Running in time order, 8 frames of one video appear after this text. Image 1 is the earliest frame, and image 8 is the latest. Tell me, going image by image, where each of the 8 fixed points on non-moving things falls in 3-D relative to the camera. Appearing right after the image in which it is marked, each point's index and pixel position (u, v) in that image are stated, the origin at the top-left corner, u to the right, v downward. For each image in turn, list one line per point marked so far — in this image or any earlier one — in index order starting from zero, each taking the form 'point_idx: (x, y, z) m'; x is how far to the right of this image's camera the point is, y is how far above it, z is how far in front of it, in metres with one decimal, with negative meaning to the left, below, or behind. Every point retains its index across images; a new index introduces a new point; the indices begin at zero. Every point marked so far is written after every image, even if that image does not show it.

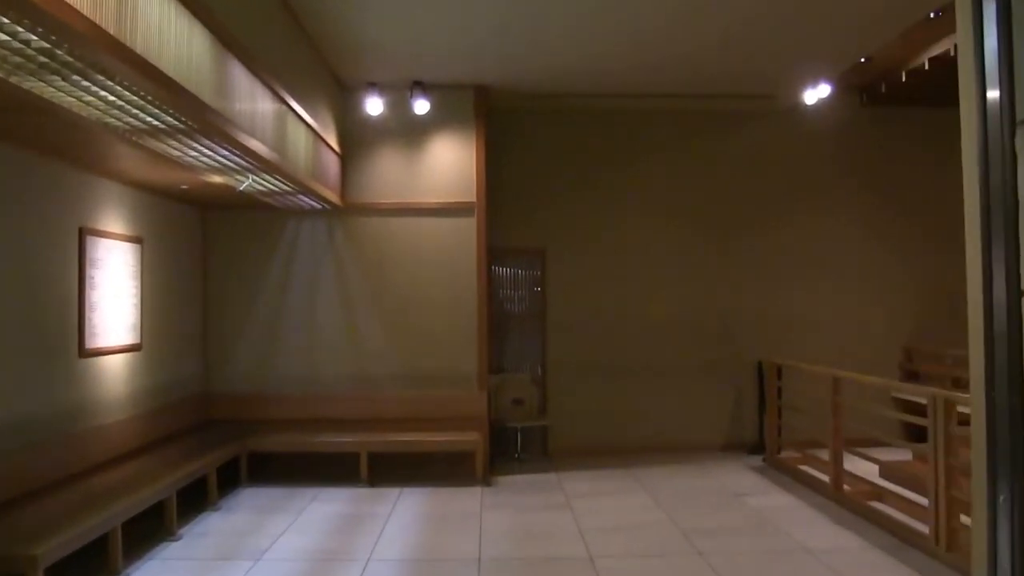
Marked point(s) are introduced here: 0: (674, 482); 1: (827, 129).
0: (+0.9, -1.1, +6.4) m
1: (+2.1, +1.0, +7.6) m
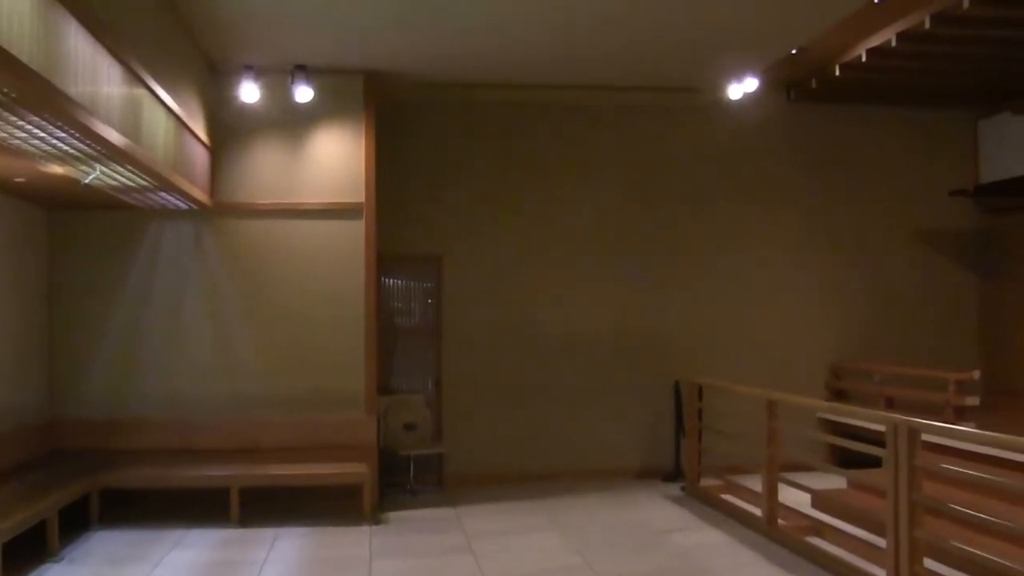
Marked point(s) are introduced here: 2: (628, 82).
0: (+0.4, -1.1, +5.7) m
1: (+1.4, +1.0, +7.0) m
2: (+0.7, +1.2, +6.4) m
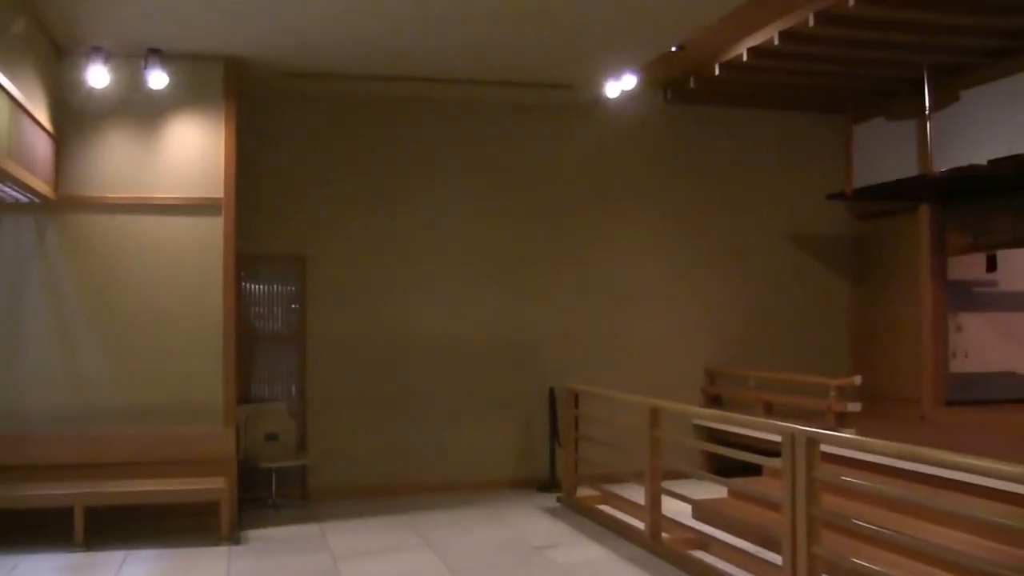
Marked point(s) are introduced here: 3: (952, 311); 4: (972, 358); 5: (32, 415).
0: (-0.2, -1.2, +5.4) m
1: (+0.7, +0.9, +6.9) m
2: (0.0, +1.1, +6.2) m
3: (+2.6, -0.1, +6.7) m
4: (+2.7, -0.4, +6.7) m
5: (-2.3, -0.6, +5.5) m
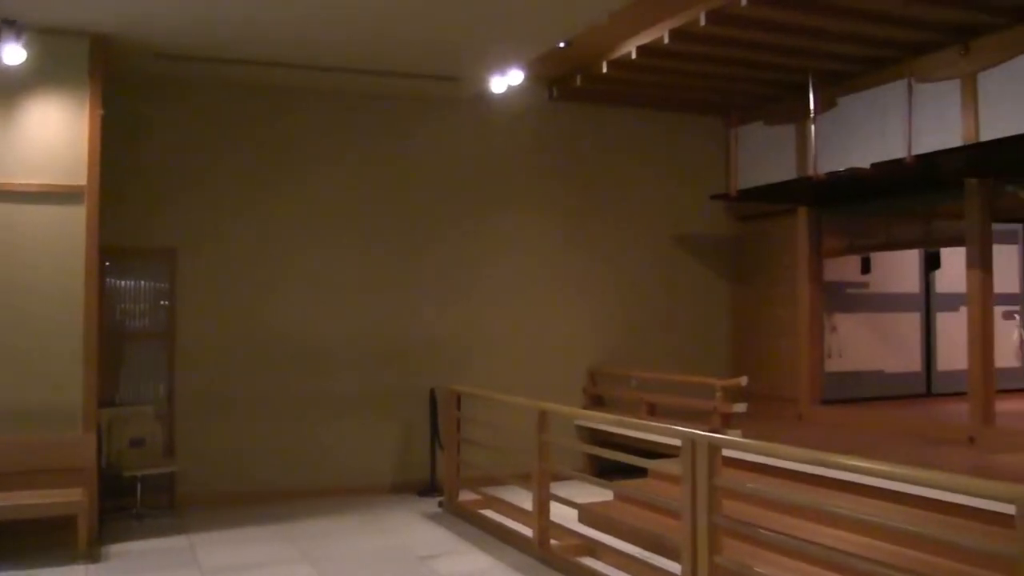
0: (-0.8, -1.1, +5.2) m
1: (0.0, +1.0, +6.8) m
2: (-0.6, +1.2, +6.0) m
3: (+1.9, -0.1, +6.8) m
4: (+2.0, -0.4, +6.9) m
5: (-2.8, -0.6, +5.0) m
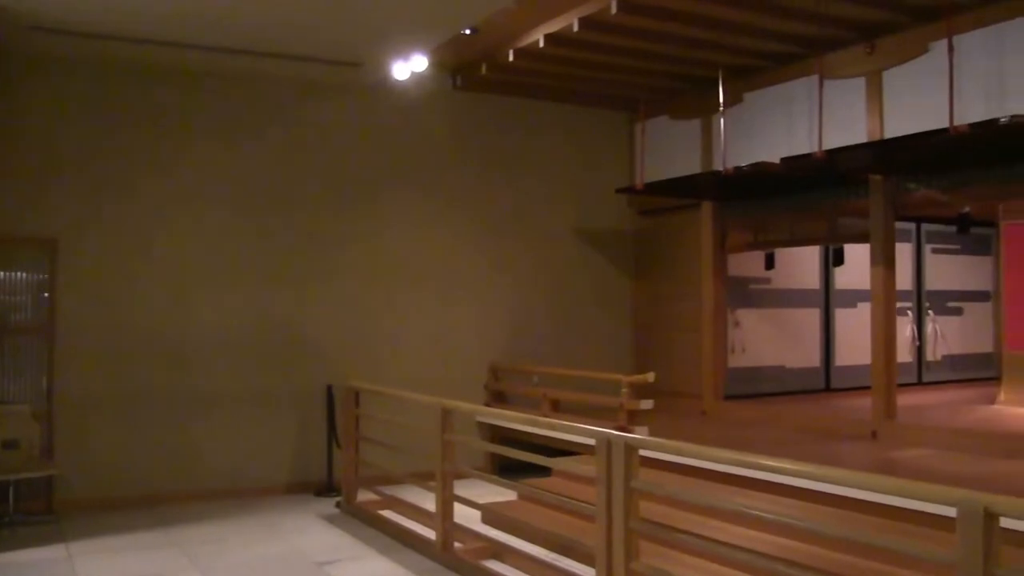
0: (-1.2, -1.1, +4.9) m
1: (-0.6, +1.0, +6.6) m
2: (-1.1, +1.2, +5.7) m
3: (+1.3, -0.1, +6.8) m
4: (+1.4, -0.4, +6.8) m
5: (-3.2, -0.5, +4.6) m
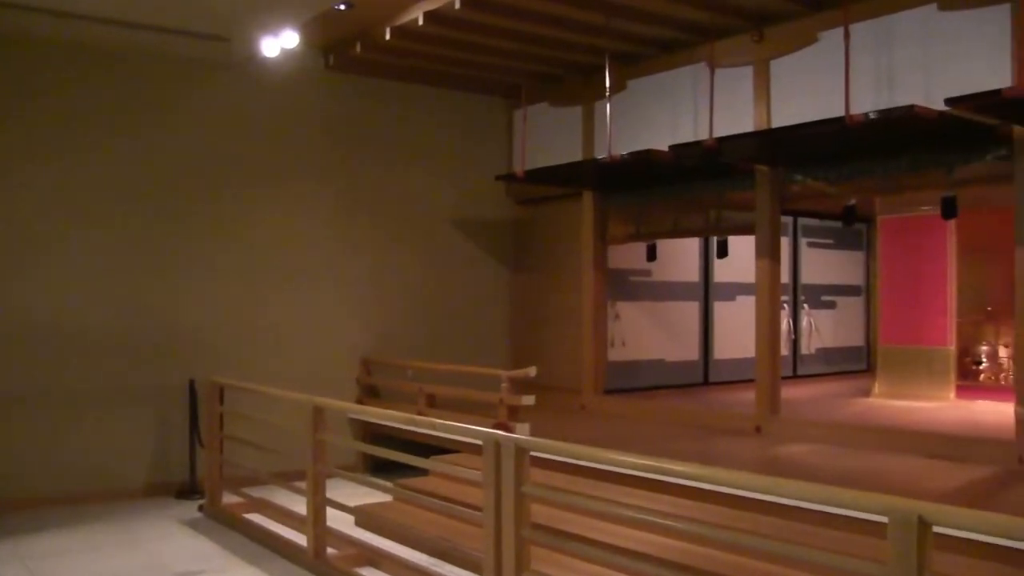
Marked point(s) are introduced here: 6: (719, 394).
0: (-1.7, -1.1, +4.5) m
1: (-1.3, +1.0, +6.2) m
2: (-1.7, +1.2, +5.3) m
3: (+0.6, -0.1, +6.6) m
4: (+0.7, -0.3, +6.7) m
5: (-3.7, -0.5, +4.0) m
6: (+1.2, -0.6, +6.6) m
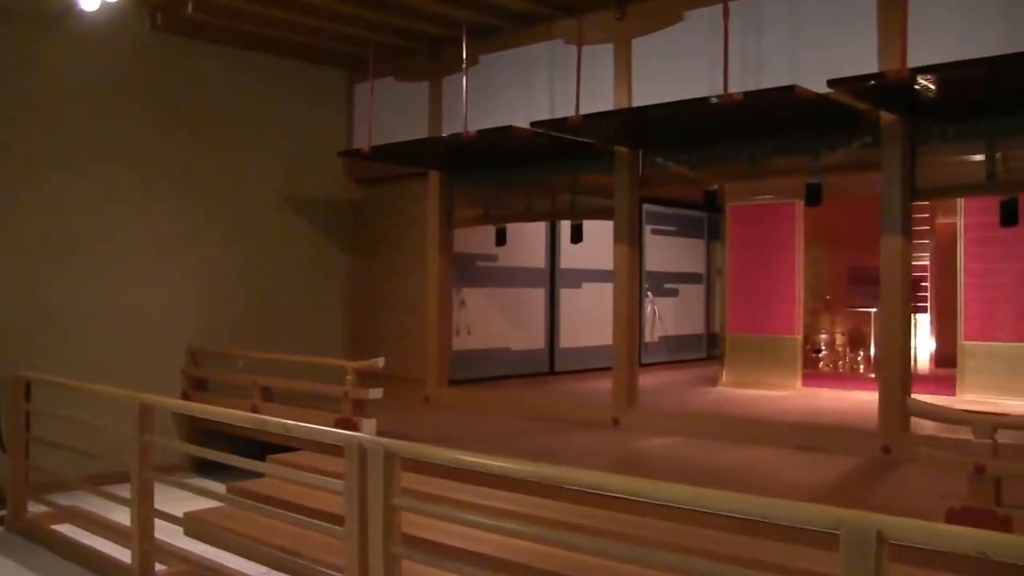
0: (-2.2, -1.0, +3.9) m
1: (-2.0, +1.1, +5.6) m
2: (-2.3, +1.3, +4.6) m
3: (-0.3, 0.0, +6.3) m
4: (-0.2, -0.3, +6.4) m
5: (-4.1, -0.4, +3.0) m
6: (+0.3, -0.5, +6.4) m
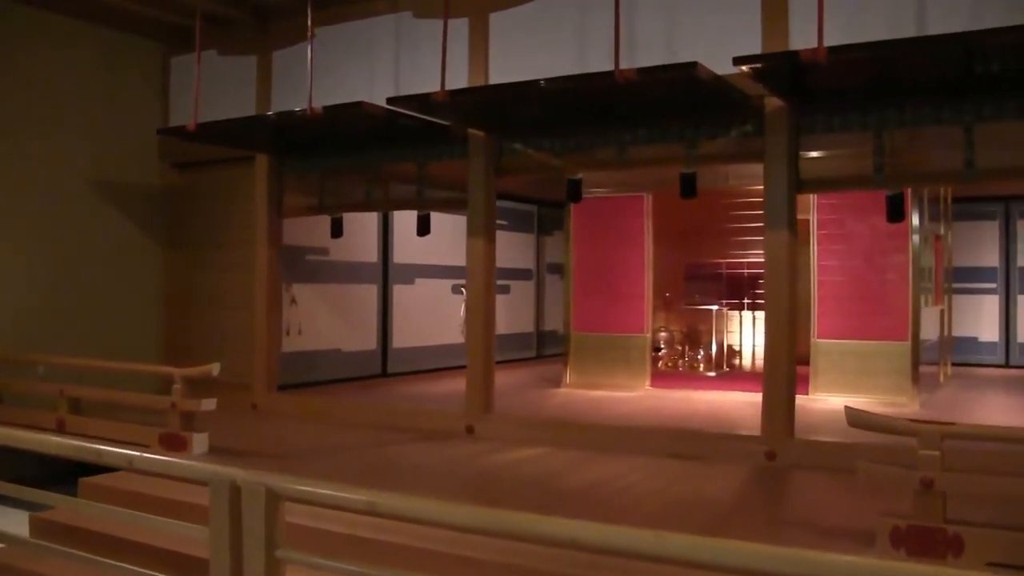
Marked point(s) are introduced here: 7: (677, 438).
0: (-2.6, -1.0, +3.0) m
1: (-2.7, +1.2, +4.7) m
2: (-2.8, +1.3, +3.7) m
3: (-1.1, 0.0, +5.8) m
4: (-1.1, -0.2, +5.9) m
5: (-4.3, -0.4, +1.8) m
6: (-0.6, -0.5, +6.0) m
7: (+0.6, -0.5, +4.2) m
